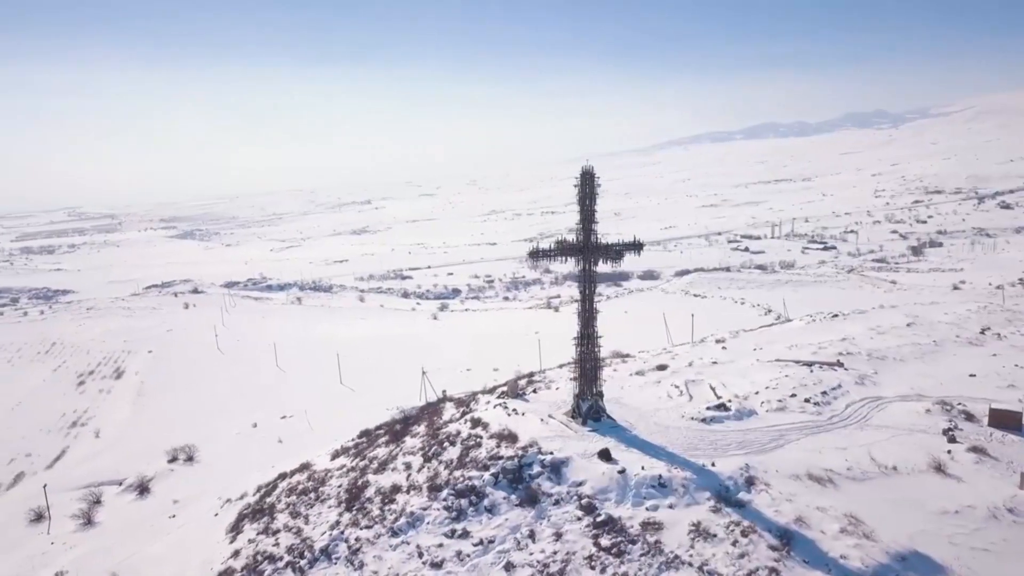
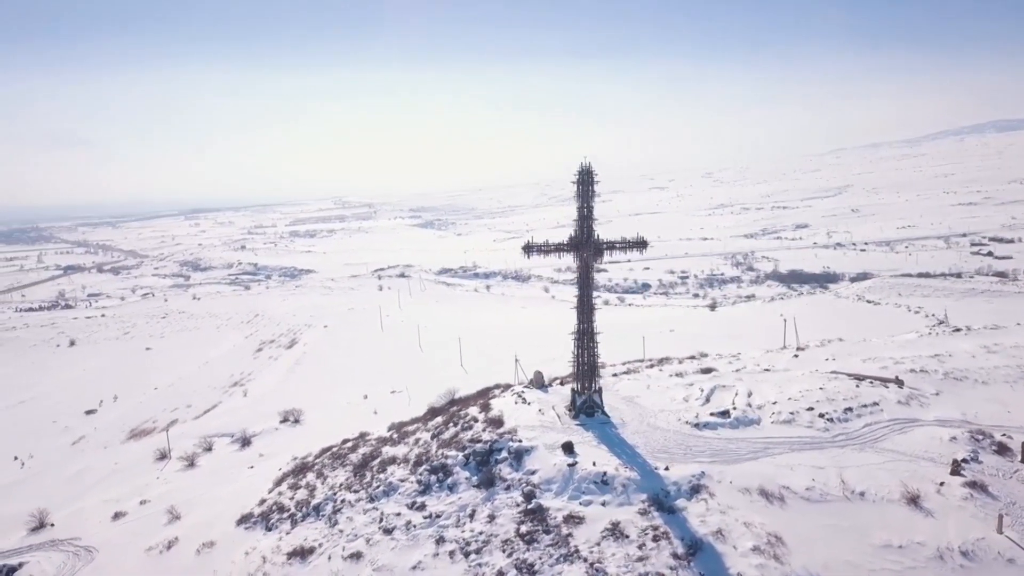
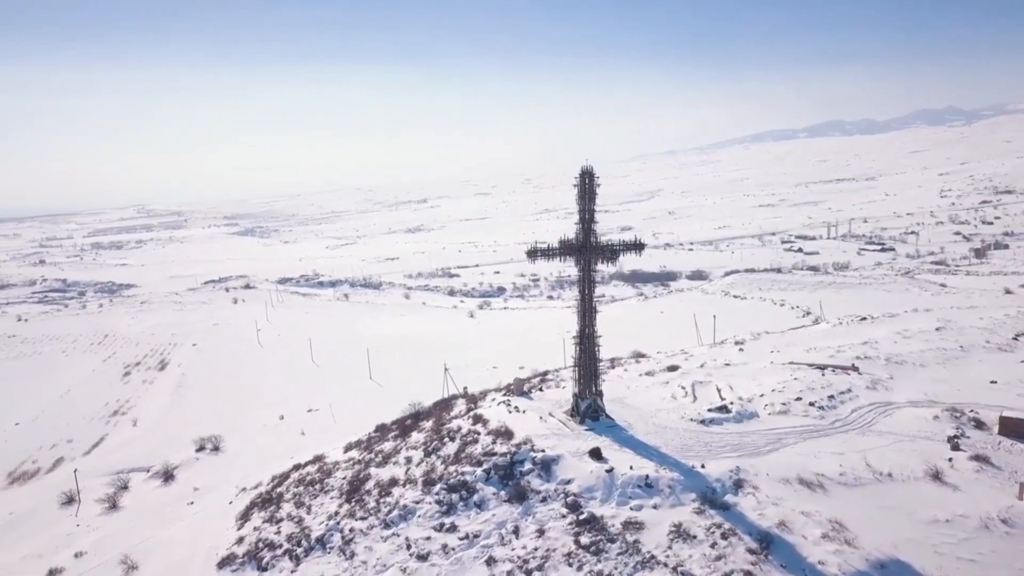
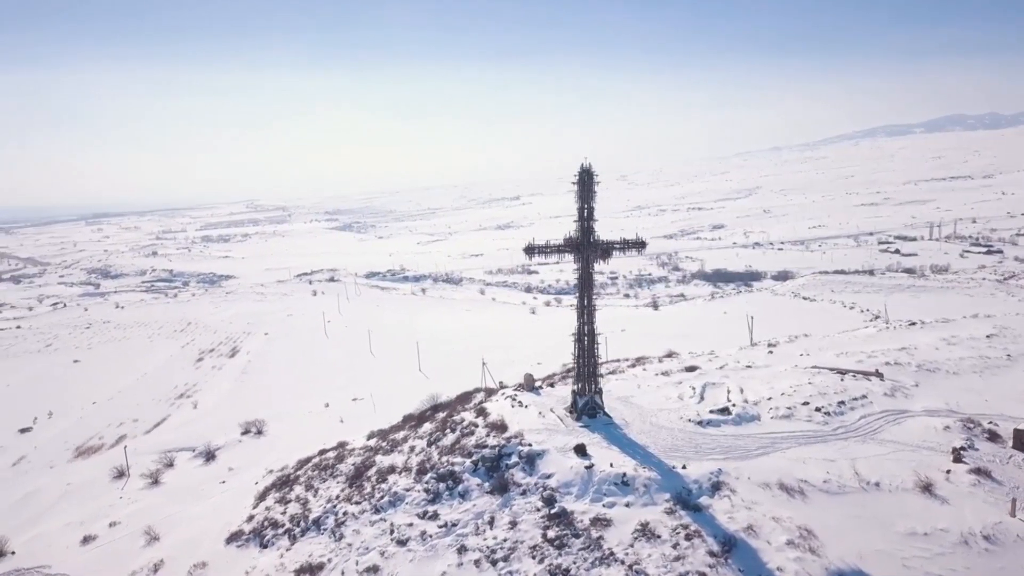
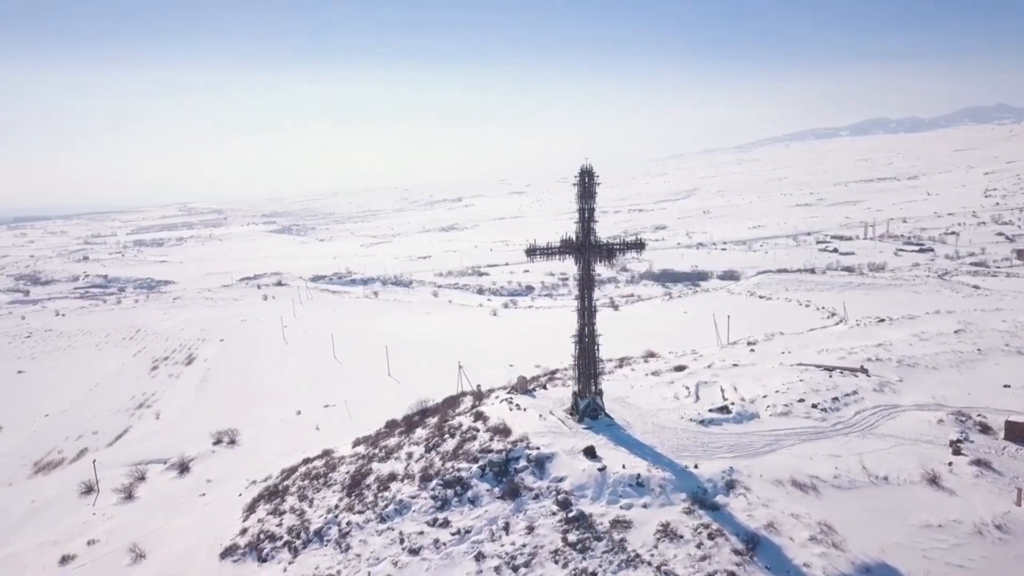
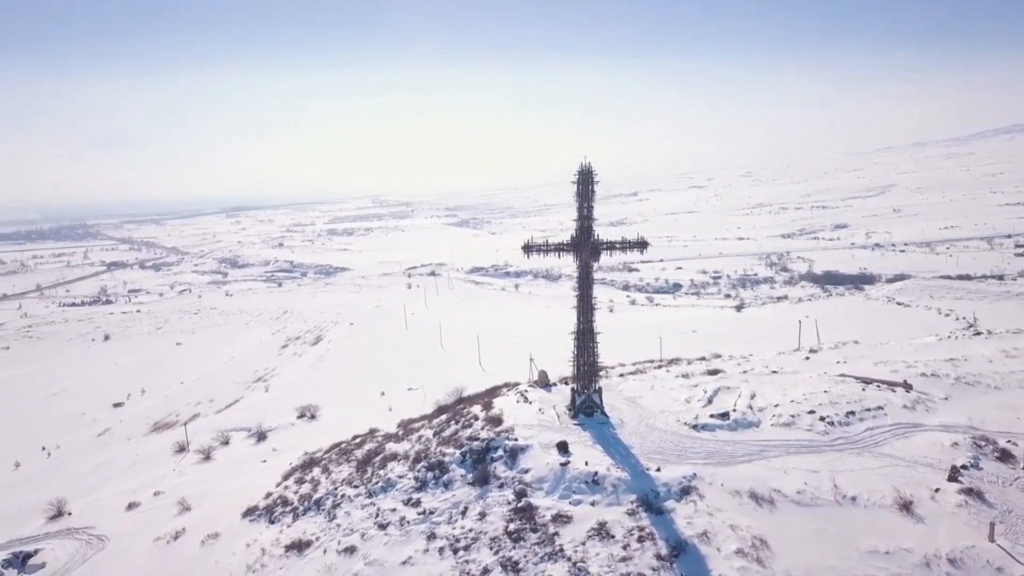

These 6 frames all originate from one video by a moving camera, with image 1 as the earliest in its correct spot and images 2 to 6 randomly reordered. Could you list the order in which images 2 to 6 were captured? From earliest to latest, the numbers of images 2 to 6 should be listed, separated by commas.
3, 5, 4, 2, 6
